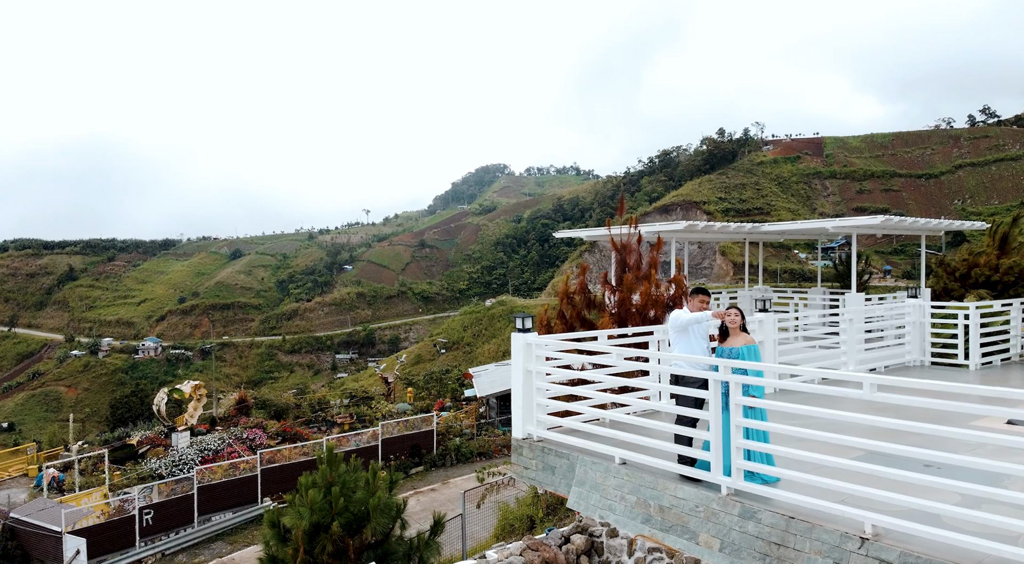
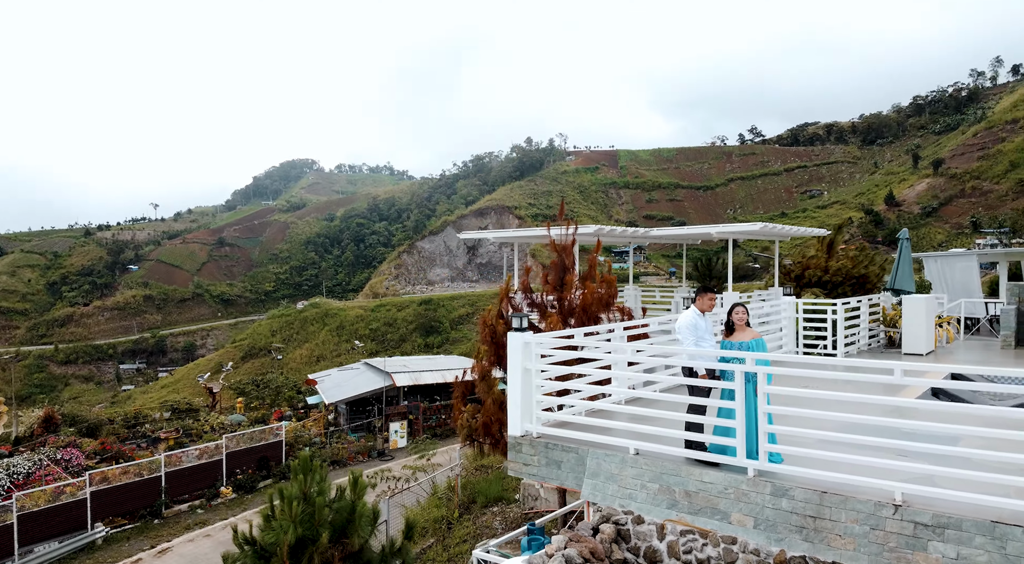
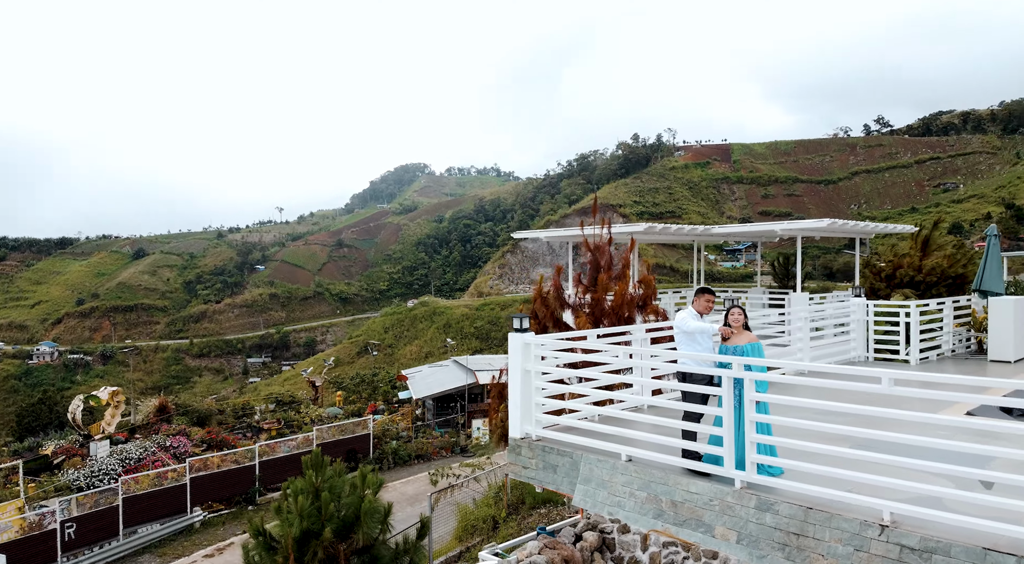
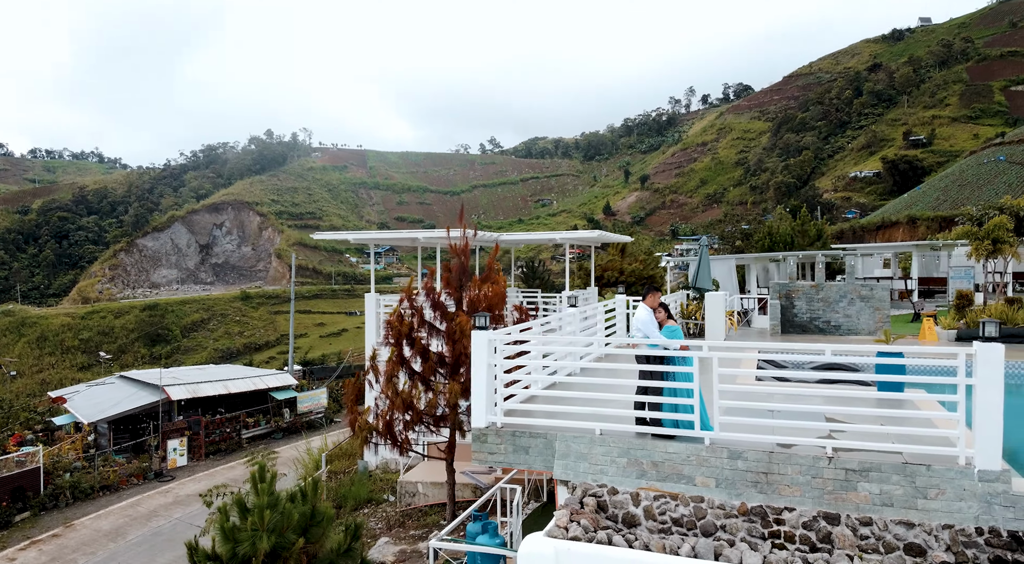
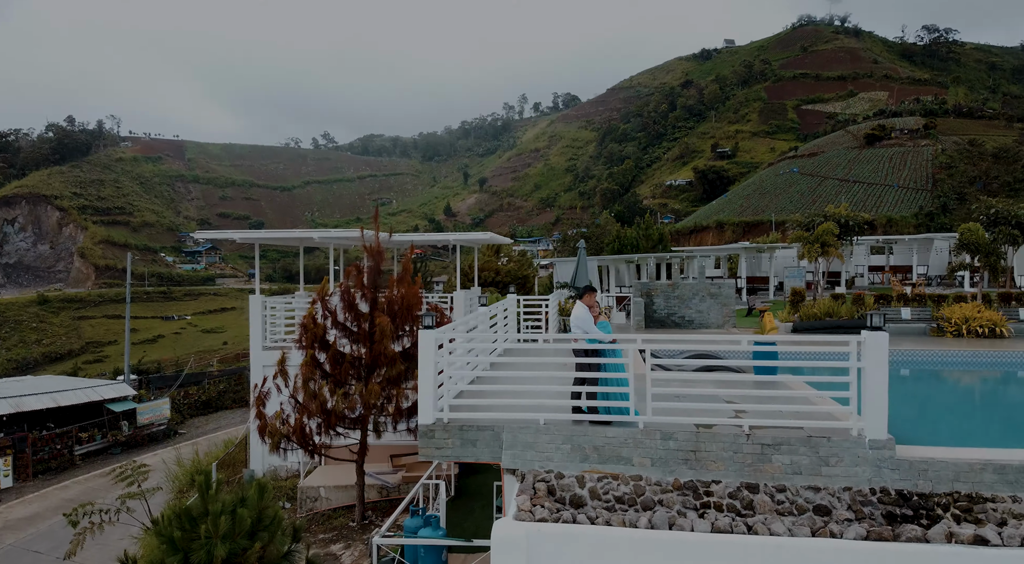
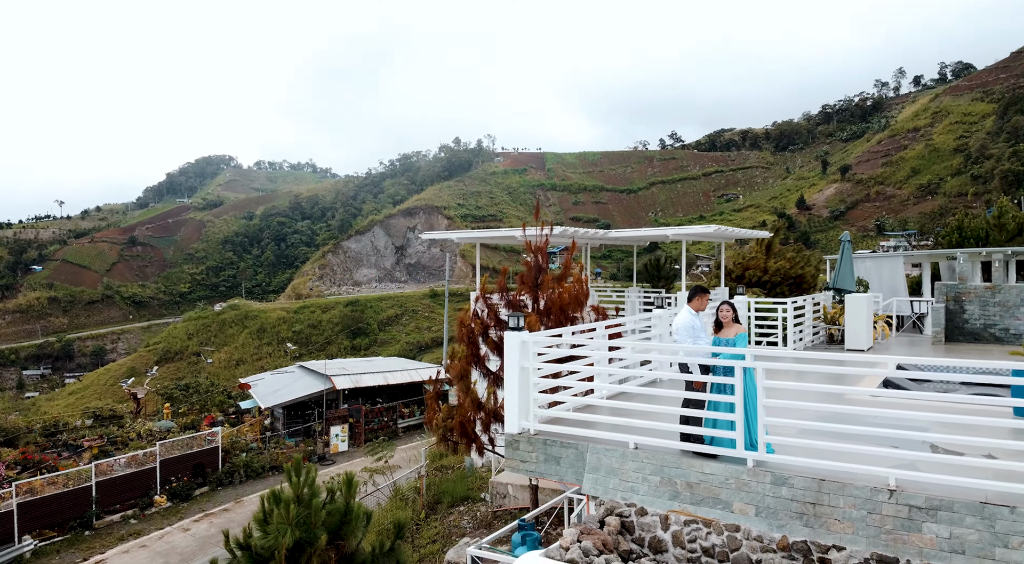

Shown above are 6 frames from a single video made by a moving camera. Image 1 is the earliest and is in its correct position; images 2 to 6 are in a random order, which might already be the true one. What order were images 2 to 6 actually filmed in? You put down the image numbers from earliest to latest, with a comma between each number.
3, 2, 6, 4, 5
